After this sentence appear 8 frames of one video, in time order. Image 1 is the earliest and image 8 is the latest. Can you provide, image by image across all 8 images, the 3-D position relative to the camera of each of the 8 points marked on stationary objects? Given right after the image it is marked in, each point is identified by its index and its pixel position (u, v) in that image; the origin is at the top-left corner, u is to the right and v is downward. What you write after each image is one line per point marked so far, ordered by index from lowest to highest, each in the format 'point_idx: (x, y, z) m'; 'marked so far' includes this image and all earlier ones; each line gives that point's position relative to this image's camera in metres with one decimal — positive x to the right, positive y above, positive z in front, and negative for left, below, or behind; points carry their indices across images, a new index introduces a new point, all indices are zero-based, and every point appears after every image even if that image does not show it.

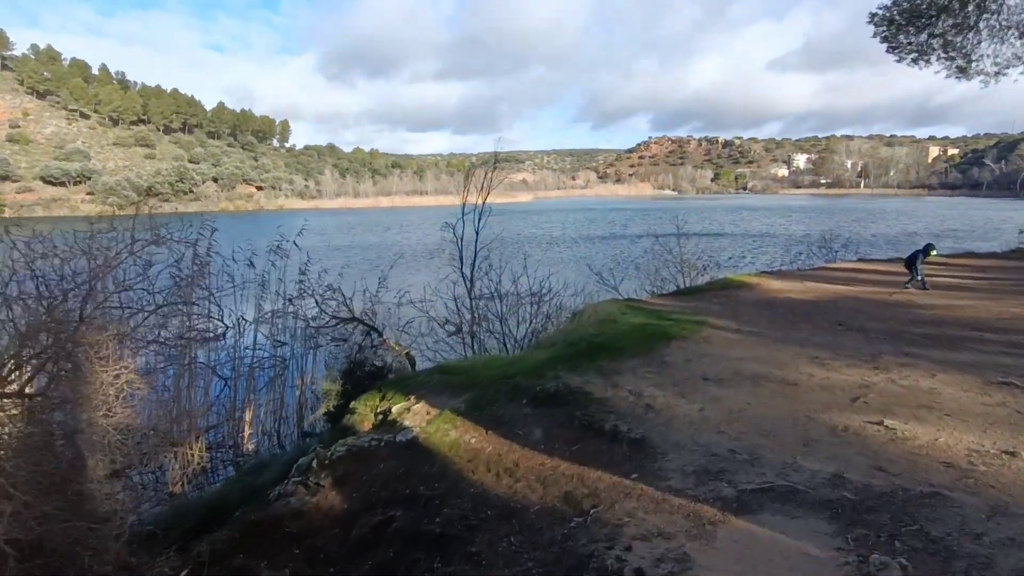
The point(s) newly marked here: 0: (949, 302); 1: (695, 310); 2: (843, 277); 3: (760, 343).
0: (+7.3, -0.2, +10.1) m
1: (+3.1, -0.4, +10.2) m
2: (+7.7, +0.3, +14.1) m
3: (+3.0, -0.7, +7.4) m
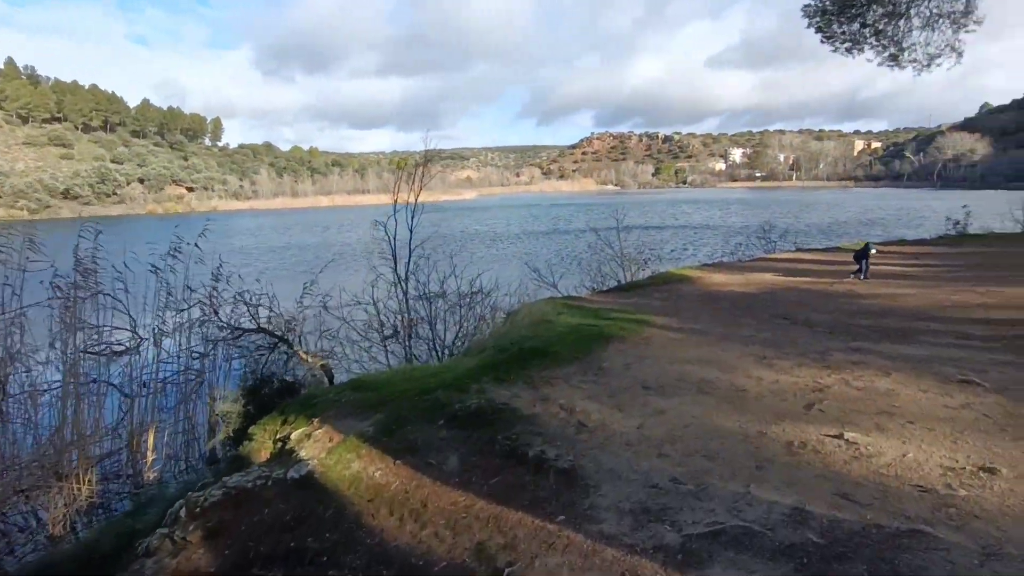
0: (+6.1, 0.0, +9.9) m
1: (+2.0, -0.3, +9.6) m
2: (+6.2, +0.5, +13.9) m
3: (+2.1, -0.6, +6.8) m
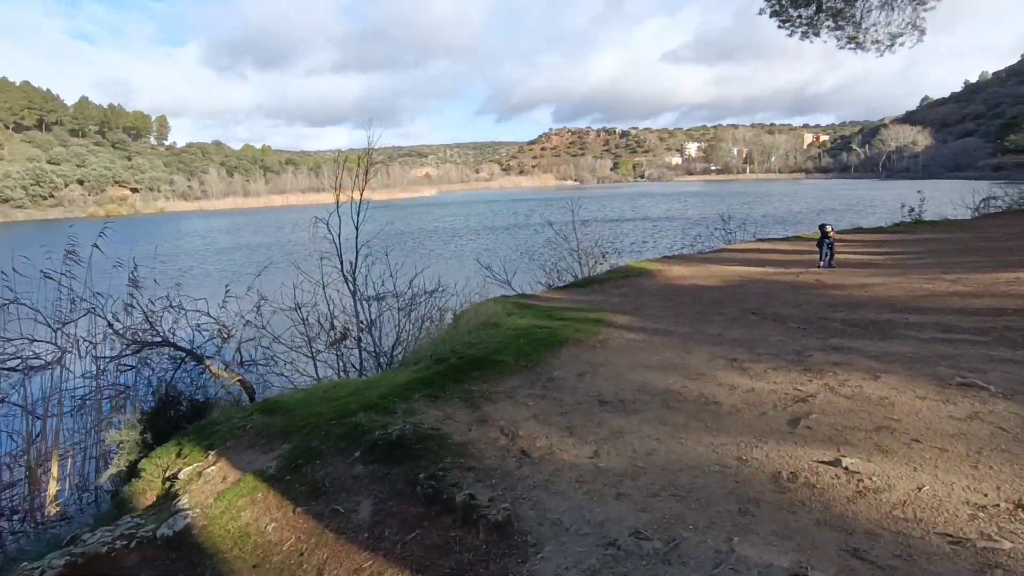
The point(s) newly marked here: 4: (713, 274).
0: (+5.3, +0.1, +9.3) m
1: (+1.2, -0.2, +8.9) m
2: (+5.1, +0.7, +13.4) m
3: (+1.5, -0.6, +6.0) m
4: (+3.7, +0.3, +11.1) m
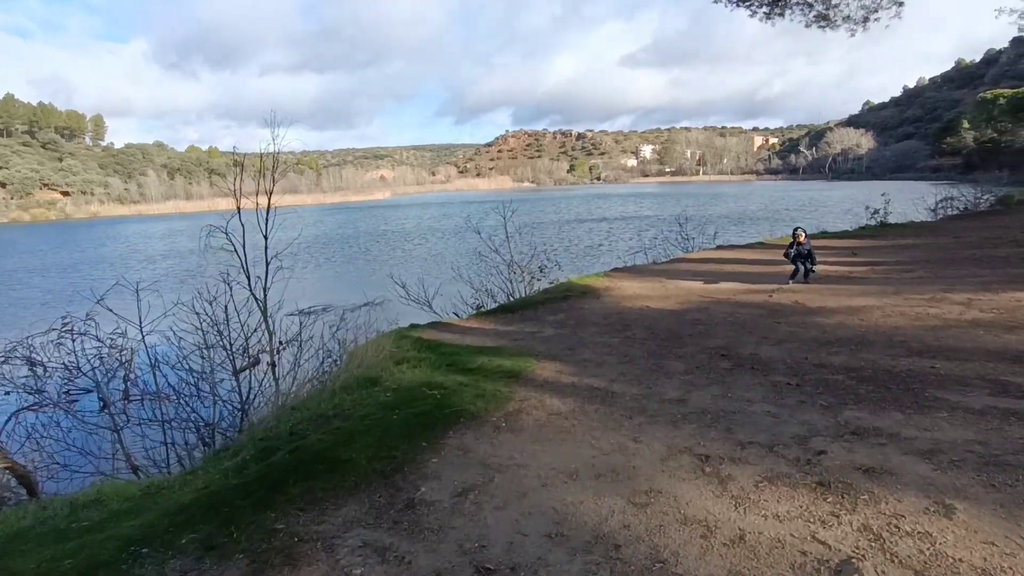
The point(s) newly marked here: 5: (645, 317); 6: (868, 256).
0: (+4.2, -0.2, +7.6) m
1: (+0.1, -0.6, +6.9) m
2: (+3.7, +0.4, +11.6) m
3: (+0.6, -0.9, +4.1) m
4: (+2.4, -0.1, +9.3) m
5: (+1.7, -0.4, +7.7) m
6: (+6.8, +0.6, +11.6) m
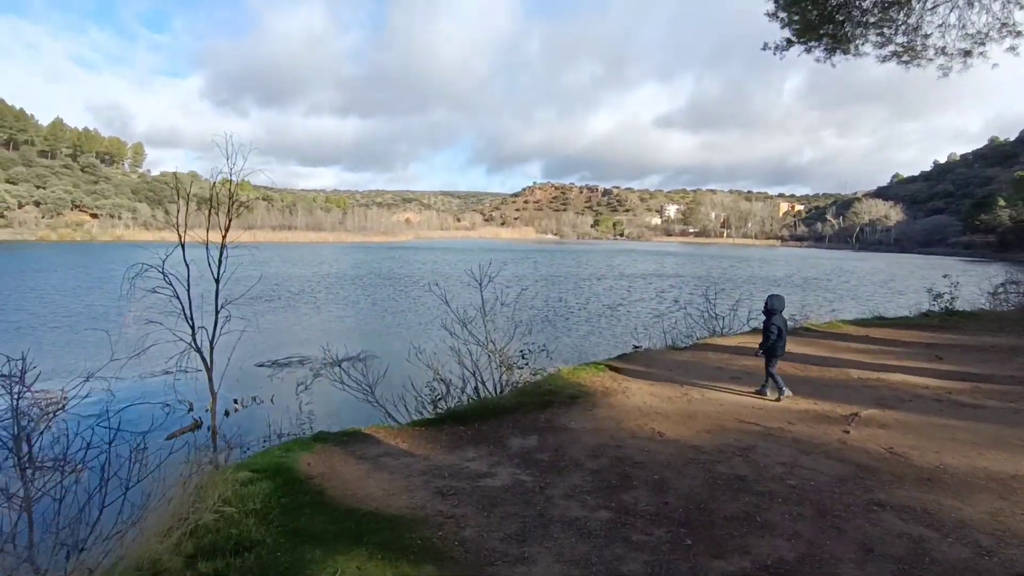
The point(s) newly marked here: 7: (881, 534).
0: (+3.7, -1.4, +4.8) m
1: (-0.5, -1.4, +4.2) m
2: (+3.4, -1.1, +8.8) m
3: (0.0, -1.6, +1.3) m
4: (+2.0, -1.3, +6.5) m
5: (+1.2, -1.4, +5.0) m
6: (+6.4, -1.1, +8.7) m
7: (+2.2, -1.4, +3.6) m
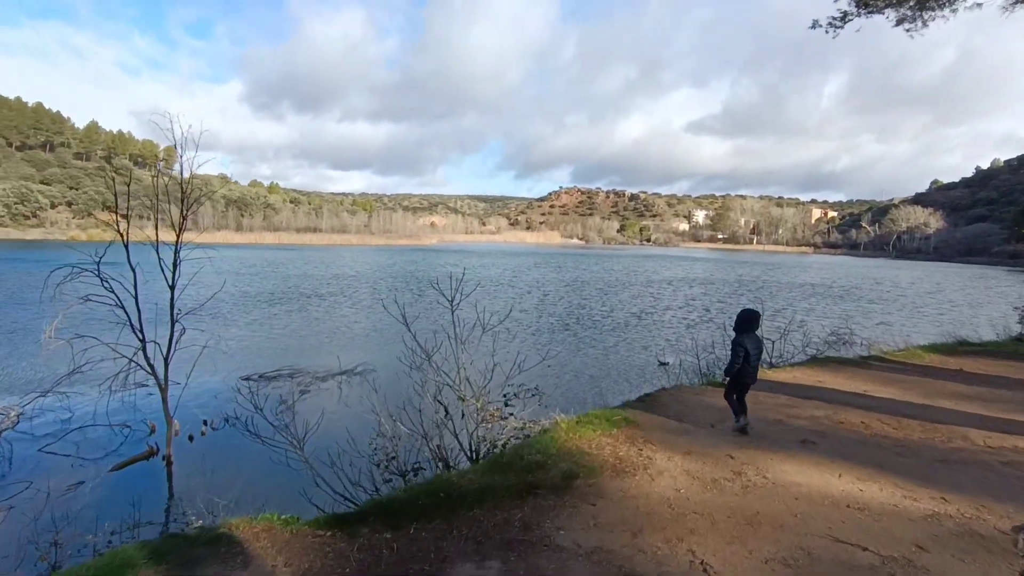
0: (+3.3, -1.6, +2.4) m
1: (-0.9, -1.6, +2.0) m
2: (+3.2, -1.4, +6.5) m
3: (-0.5, -1.7, -0.9) m
4: (+1.7, -1.5, +4.2) m
5: (+0.9, -1.6, +2.7) m
6: (+6.3, -1.4, +6.3) m
7: (+1.8, -1.6, +1.3) m
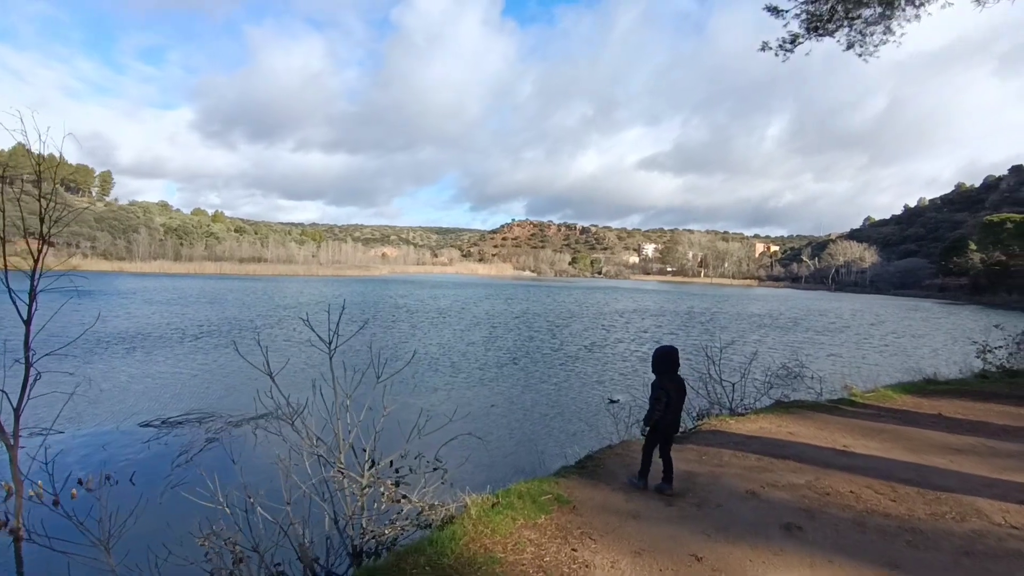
0: (+2.8, -1.7, +1.2) m
1: (-1.3, -1.7, +0.4) m
2: (+2.4, -1.7, +5.2) m
3: (-0.8, -1.6, -2.4) m
4: (+1.0, -1.7, +2.9) m
5: (+0.3, -1.7, +1.3) m
6: (+5.4, -1.7, +5.2) m
7: (+1.4, -1.7, -0.1) m
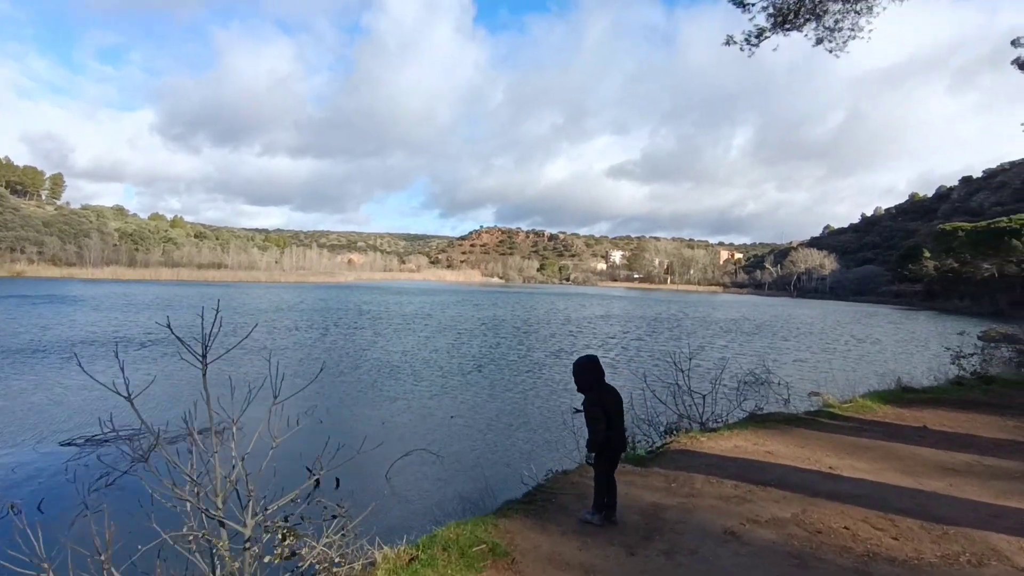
0: (+2.5, -1.6, +0.4) m
1: (-1.5, -1.6, -0.6) m
2: (+1.9, -1.7, +4.4) m
3: (-0.8, -1.5, -3.4) m
4: (+0.7, -1.7, +2.0) m
5: (0.0, -1.6, +0.3) m
6: (+5.0, -1.7, +4.5) m
7: (+1.2, -1.6, -1.0) m
